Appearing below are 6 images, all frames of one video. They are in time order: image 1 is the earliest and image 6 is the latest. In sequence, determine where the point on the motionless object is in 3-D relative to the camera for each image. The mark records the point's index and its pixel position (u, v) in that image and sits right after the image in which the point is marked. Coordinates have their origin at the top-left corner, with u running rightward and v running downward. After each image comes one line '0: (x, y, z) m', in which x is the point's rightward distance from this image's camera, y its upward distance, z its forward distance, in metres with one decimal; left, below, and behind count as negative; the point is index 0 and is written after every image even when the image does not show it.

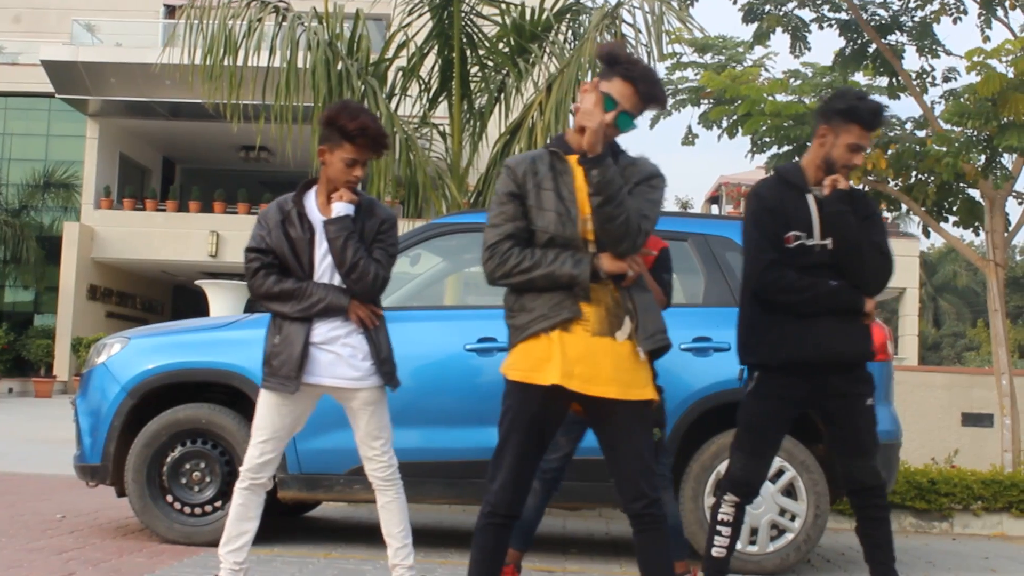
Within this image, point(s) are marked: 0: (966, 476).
0: (+3.1, -1.3, +6.7) m
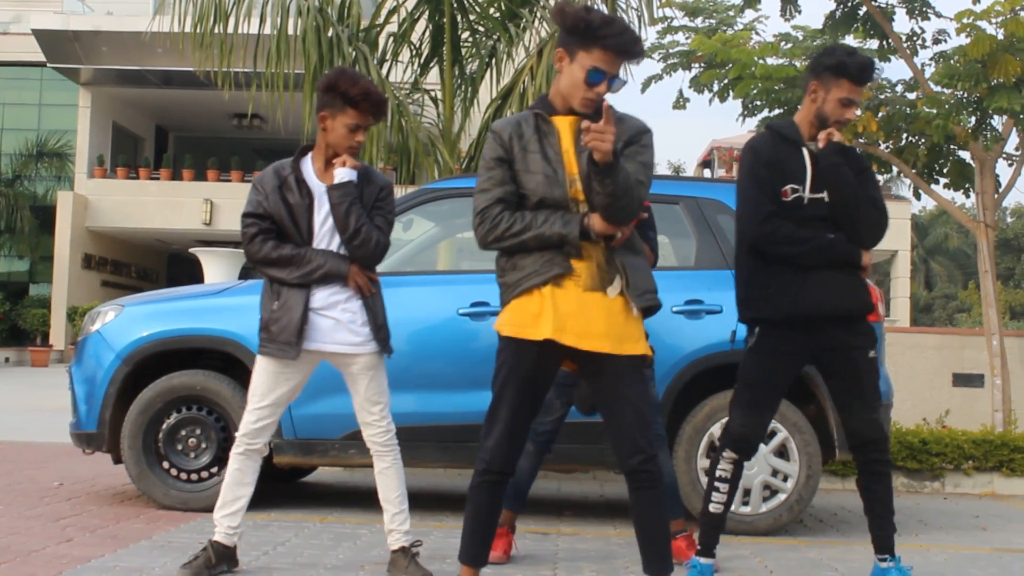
0: (+3.1, -1.0, +6.7) m
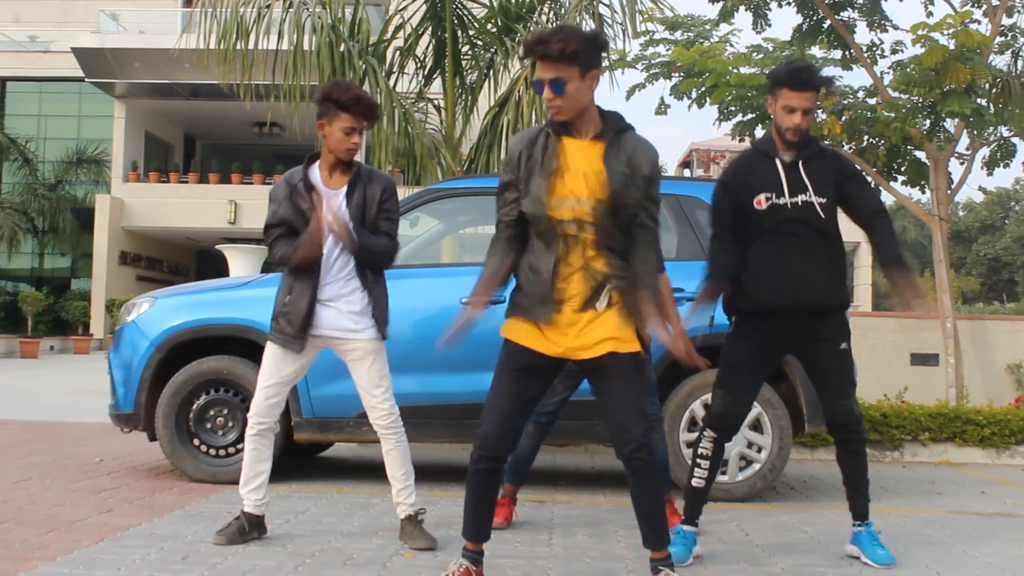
0: (+3.0, -0.9, +7.4) m
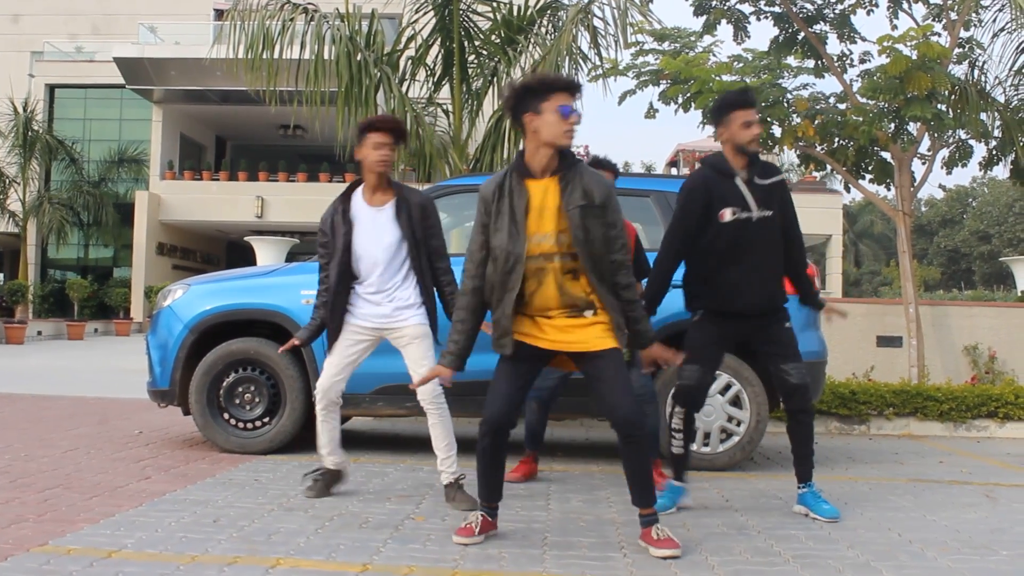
0: (+3.1, -0.8, +8.1) m
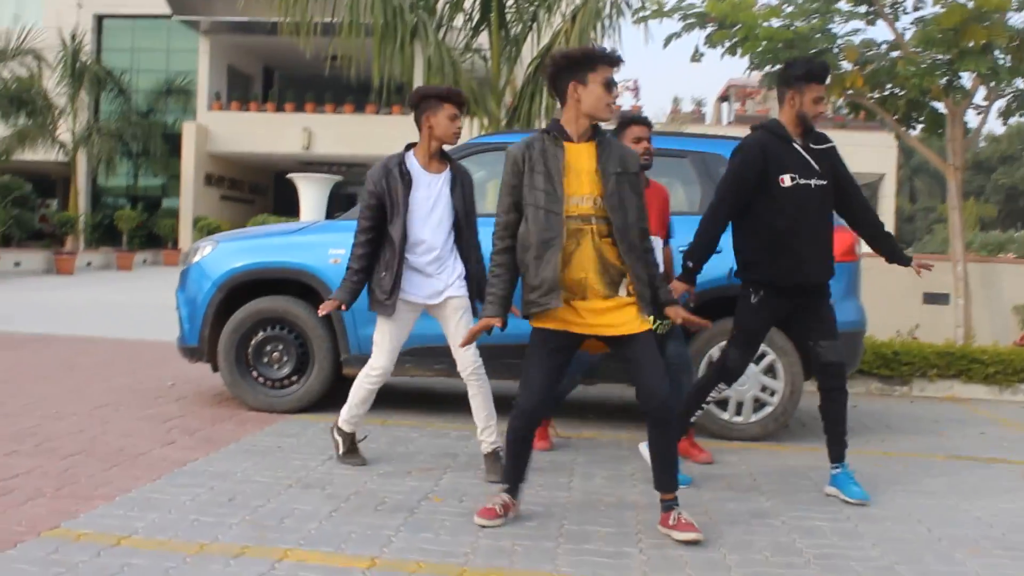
0: (+3.3, -0.5, +8.0) m
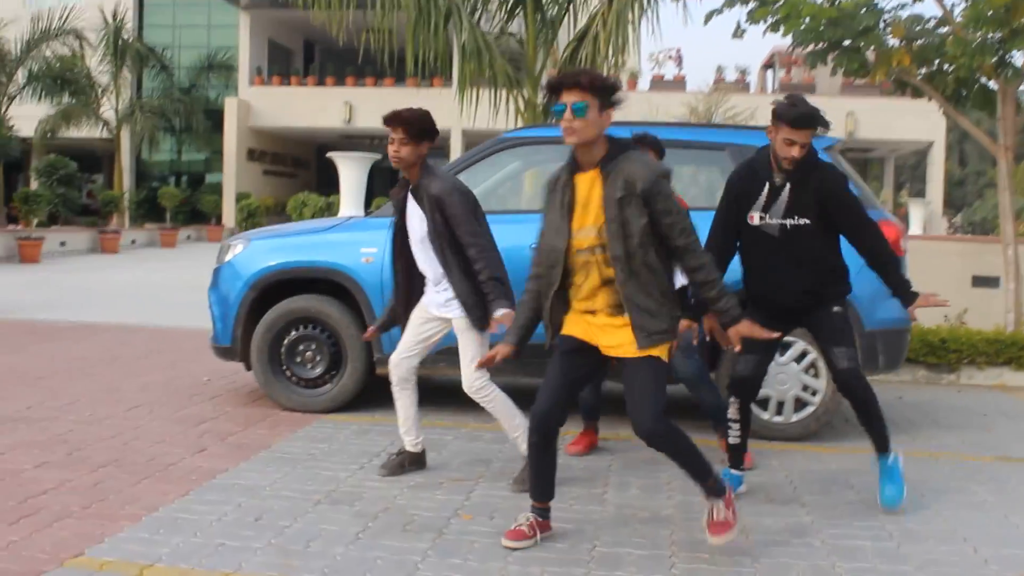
0: (+3.6, -0.4, +7.8) m
